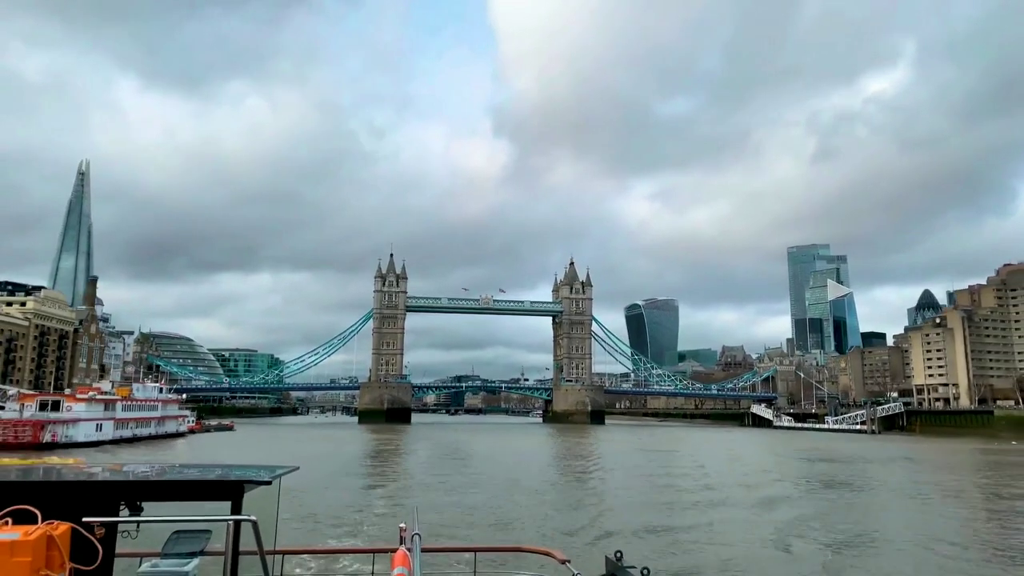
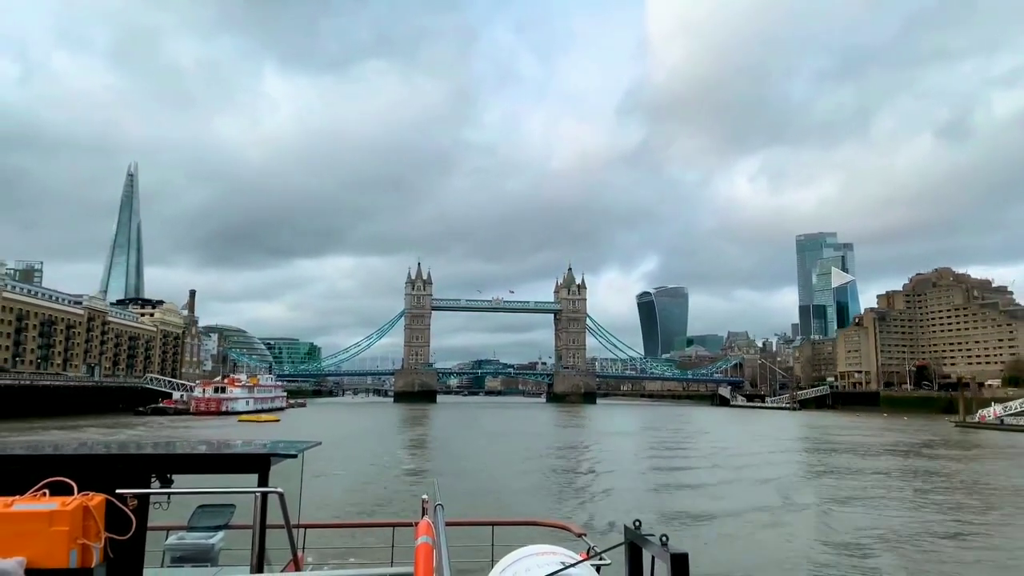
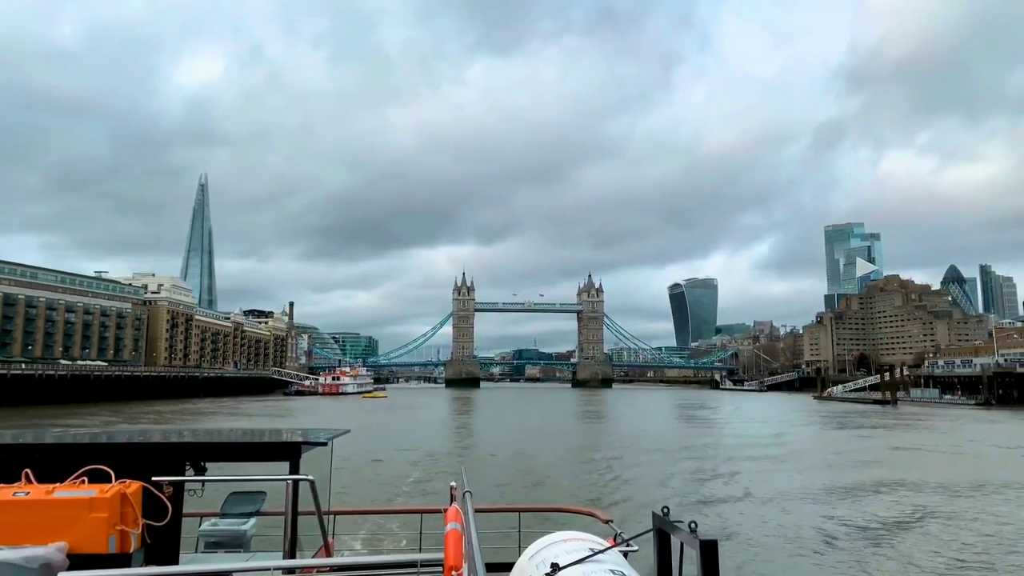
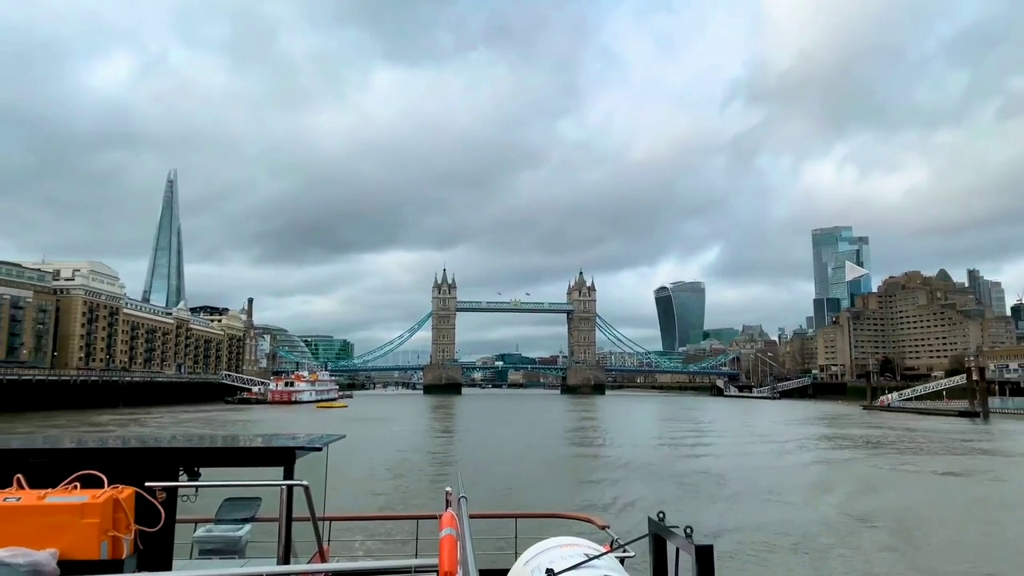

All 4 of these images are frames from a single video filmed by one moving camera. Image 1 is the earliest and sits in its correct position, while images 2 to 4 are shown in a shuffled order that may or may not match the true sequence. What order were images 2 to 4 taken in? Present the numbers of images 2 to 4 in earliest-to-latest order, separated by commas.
2, 4, 3
